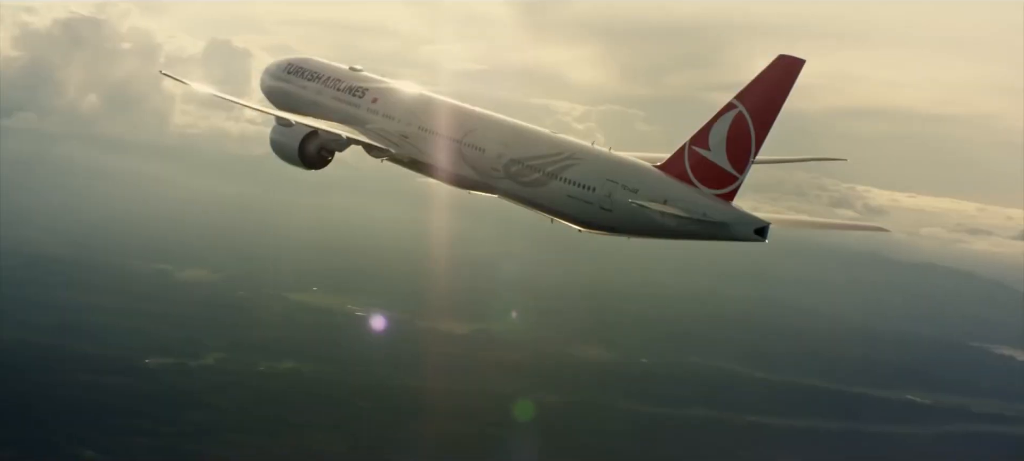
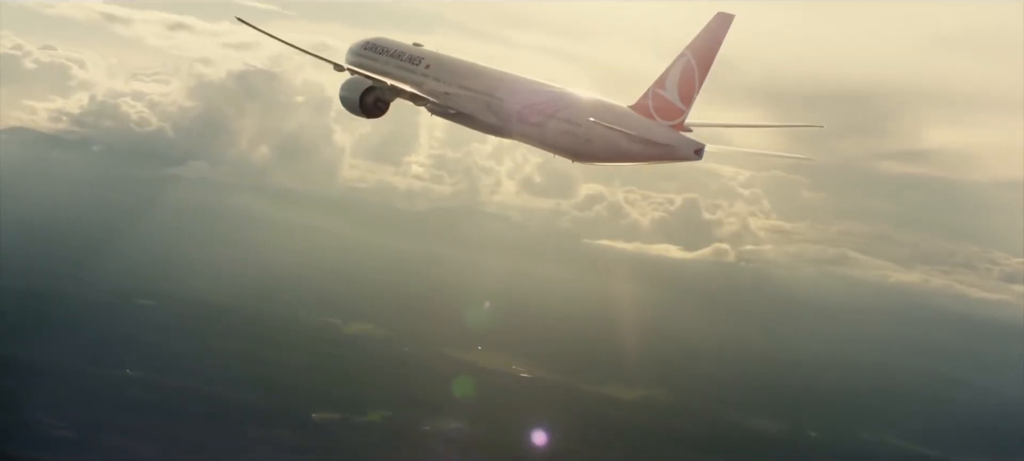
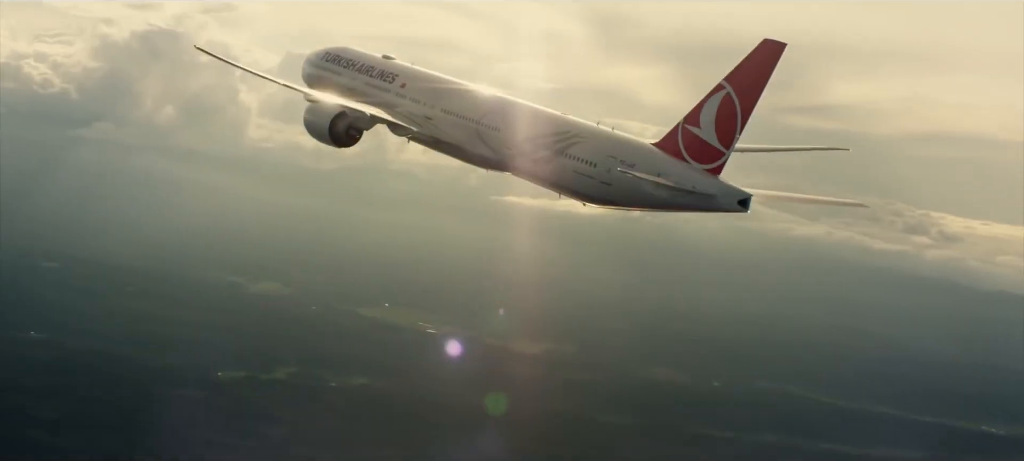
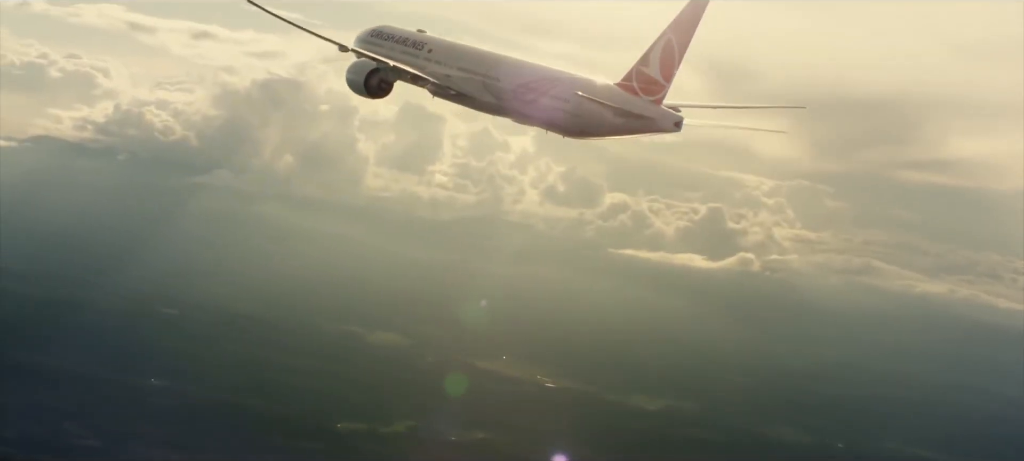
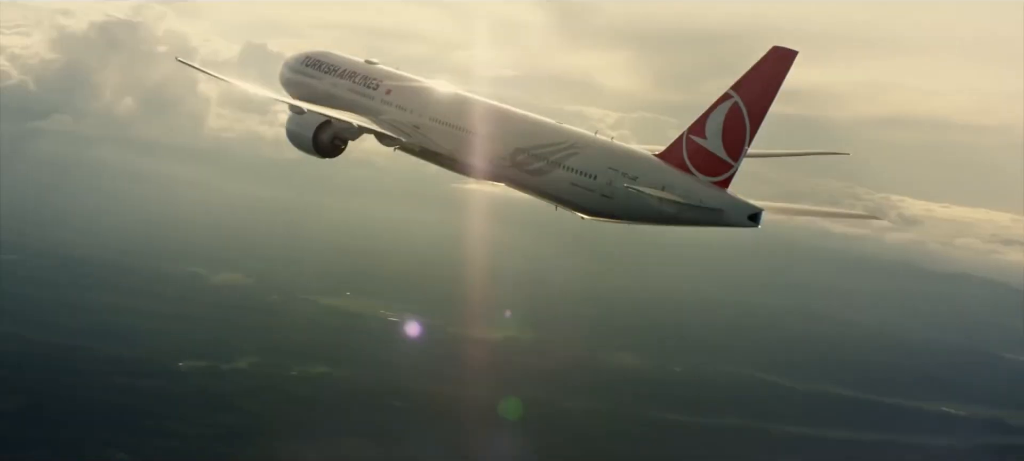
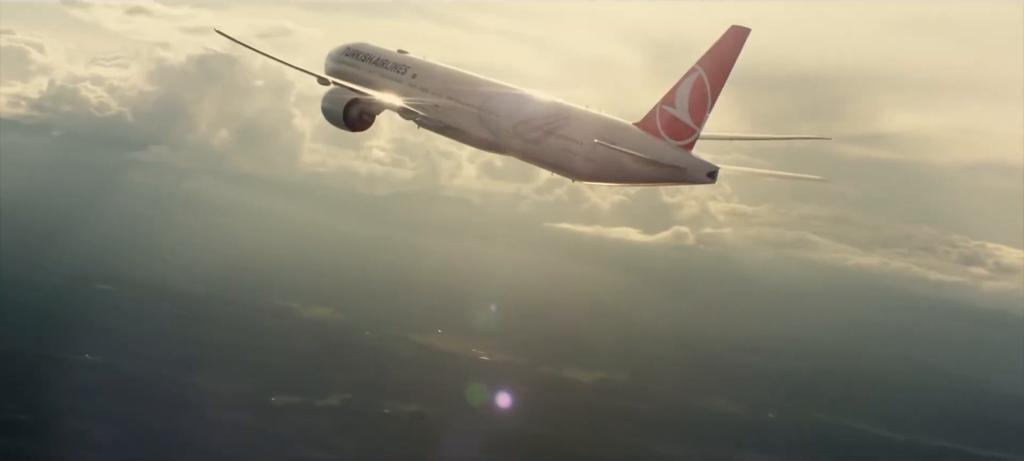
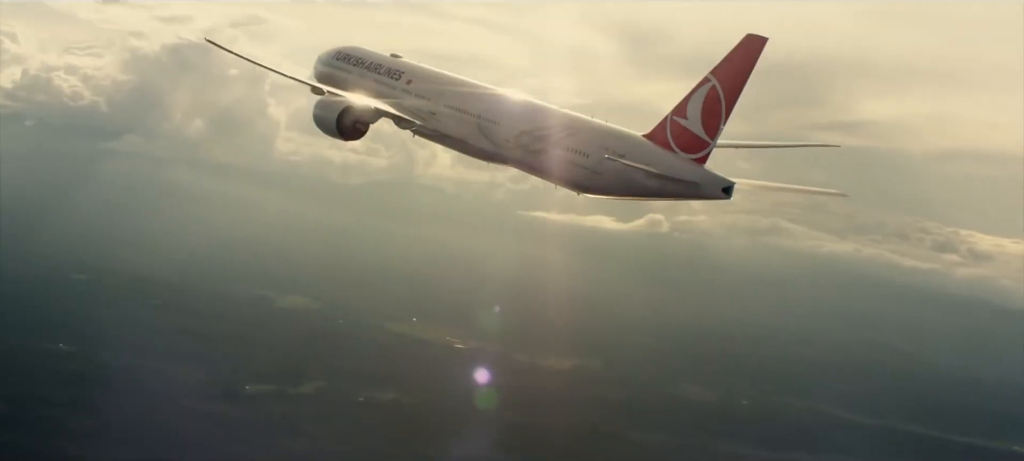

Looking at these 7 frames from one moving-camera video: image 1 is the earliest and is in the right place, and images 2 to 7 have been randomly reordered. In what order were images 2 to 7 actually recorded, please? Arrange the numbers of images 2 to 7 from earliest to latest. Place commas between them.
5, 3, 7, 6, 2, 4
